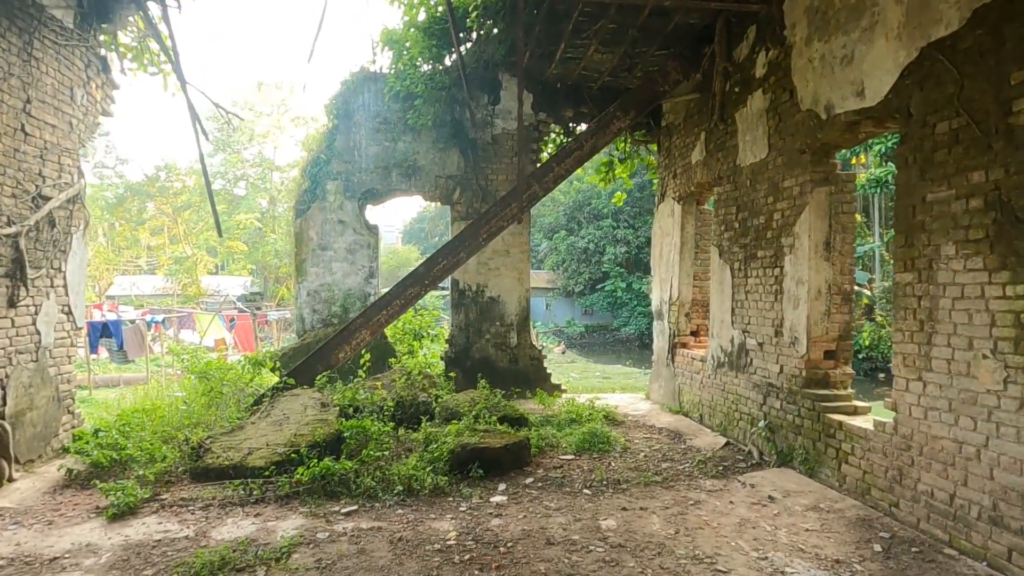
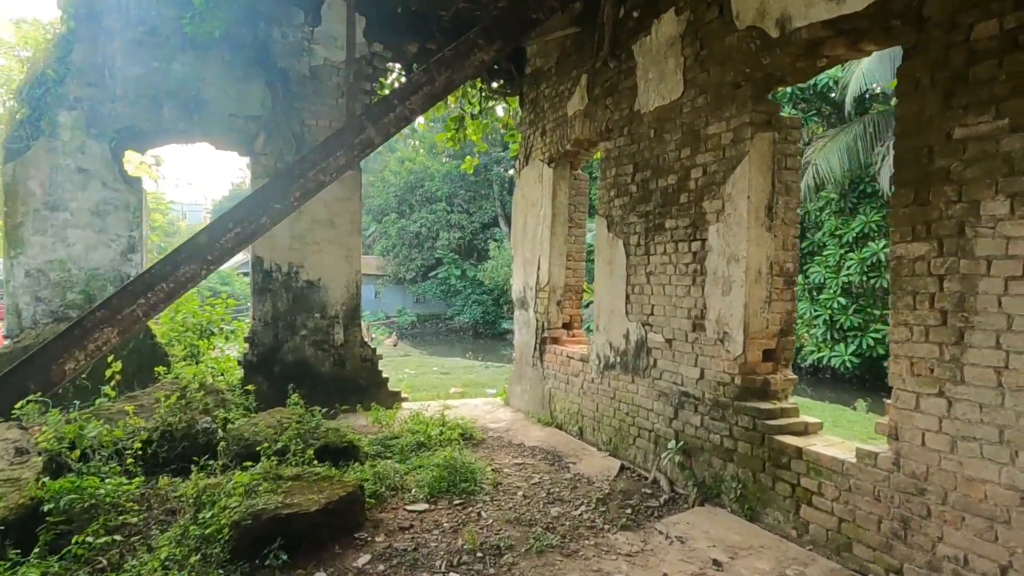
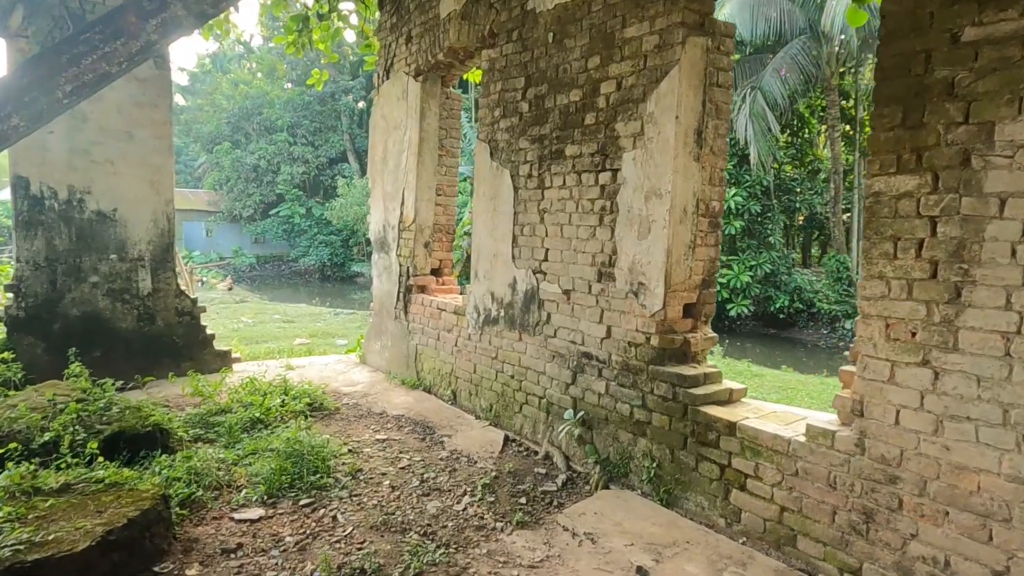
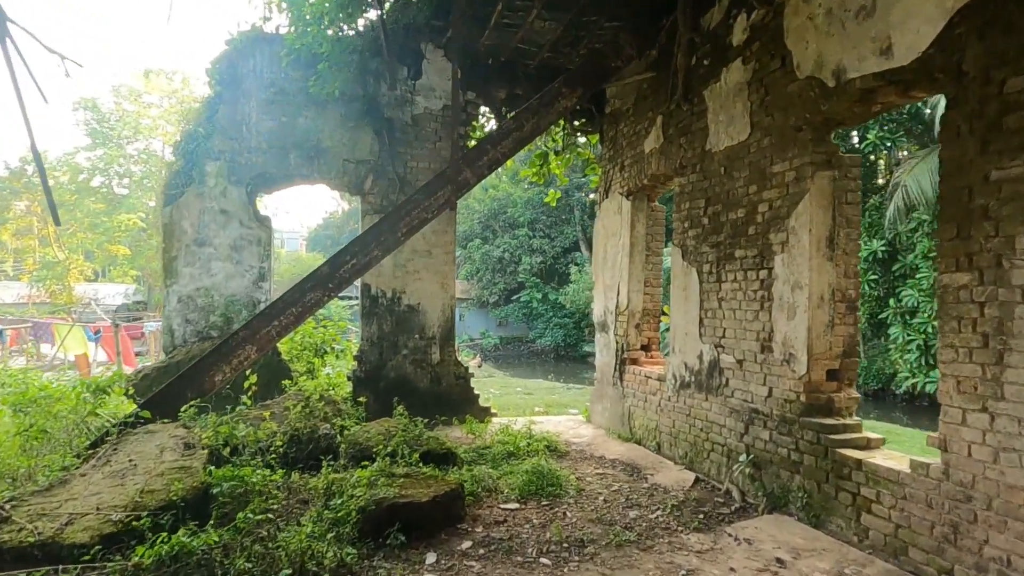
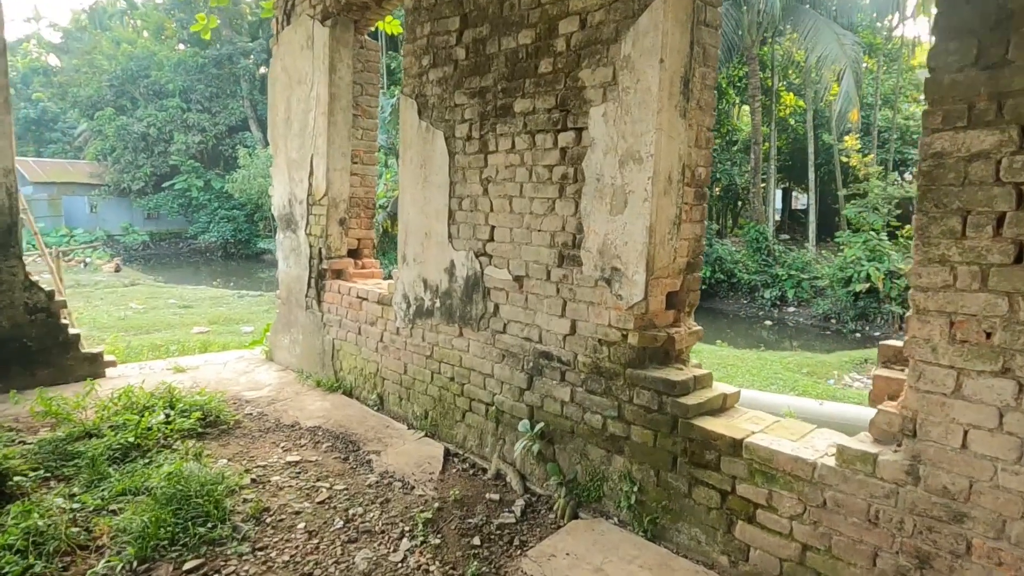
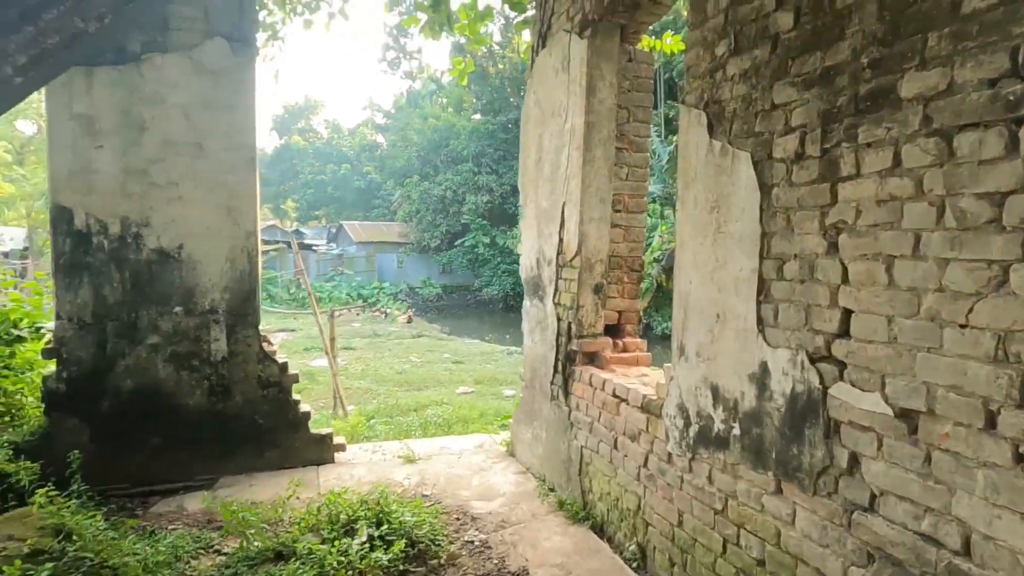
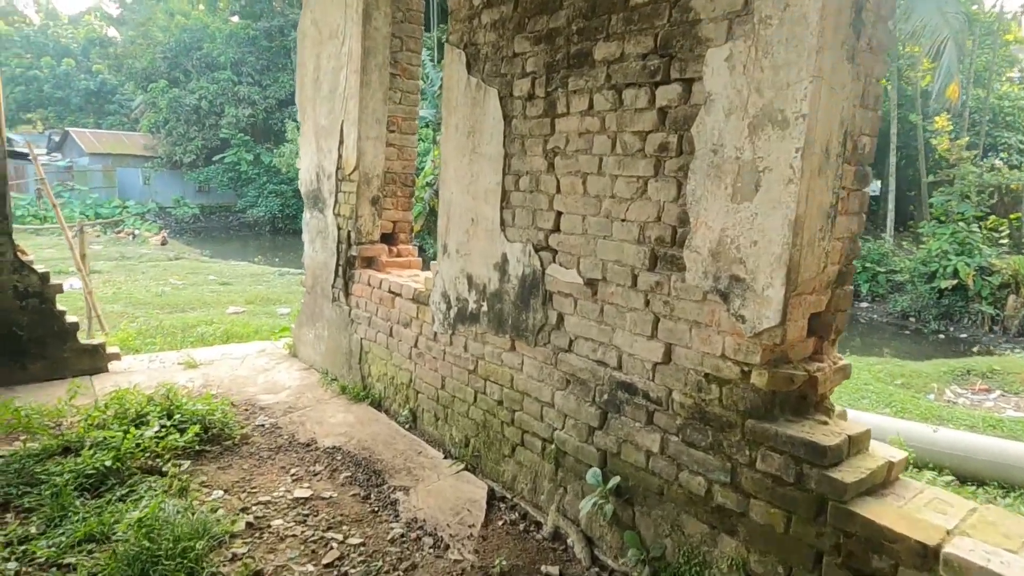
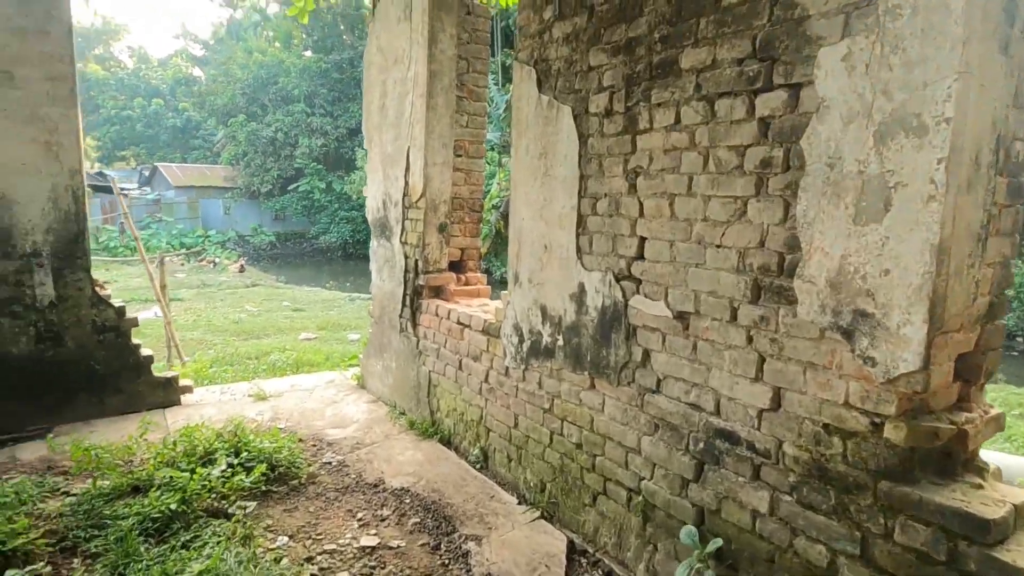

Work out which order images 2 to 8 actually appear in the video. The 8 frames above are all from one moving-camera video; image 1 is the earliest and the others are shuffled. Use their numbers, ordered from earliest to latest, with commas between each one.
4, 2, 3, 5, 7, 8, 6
